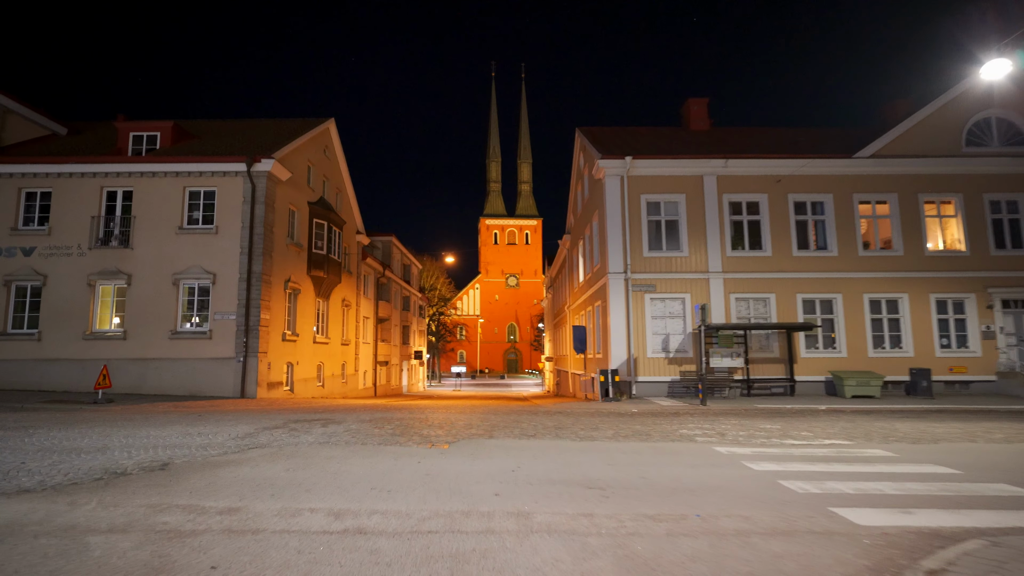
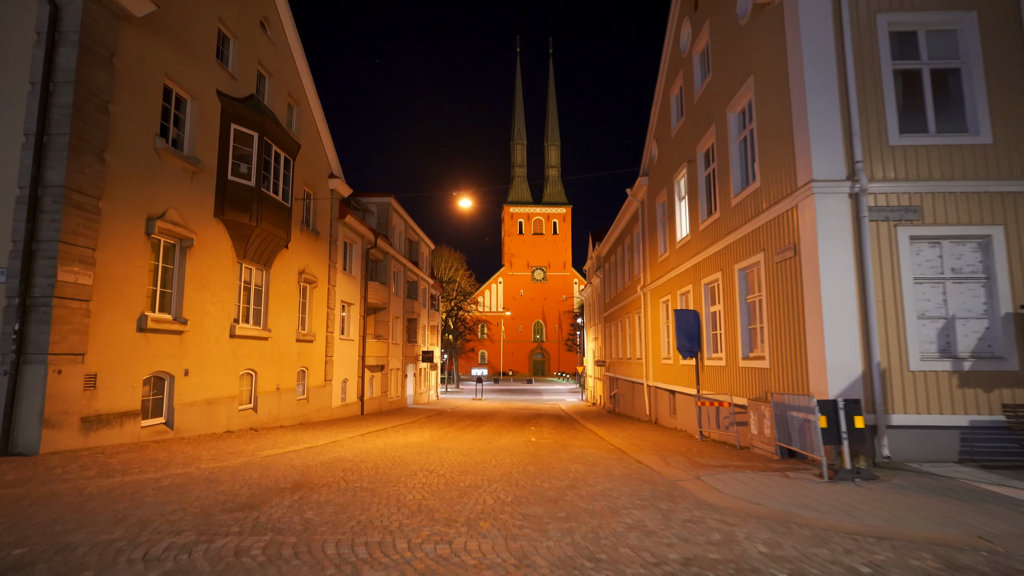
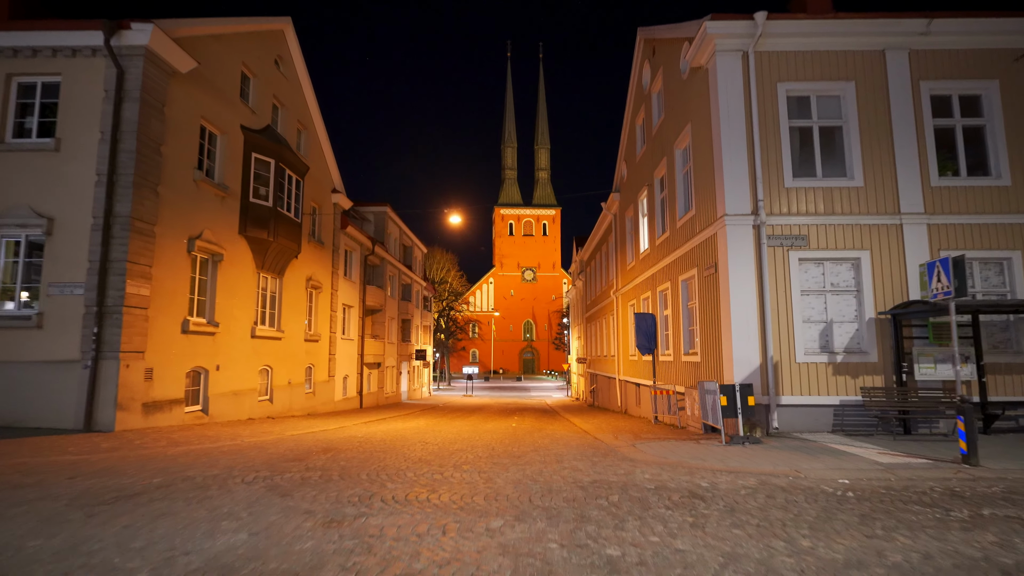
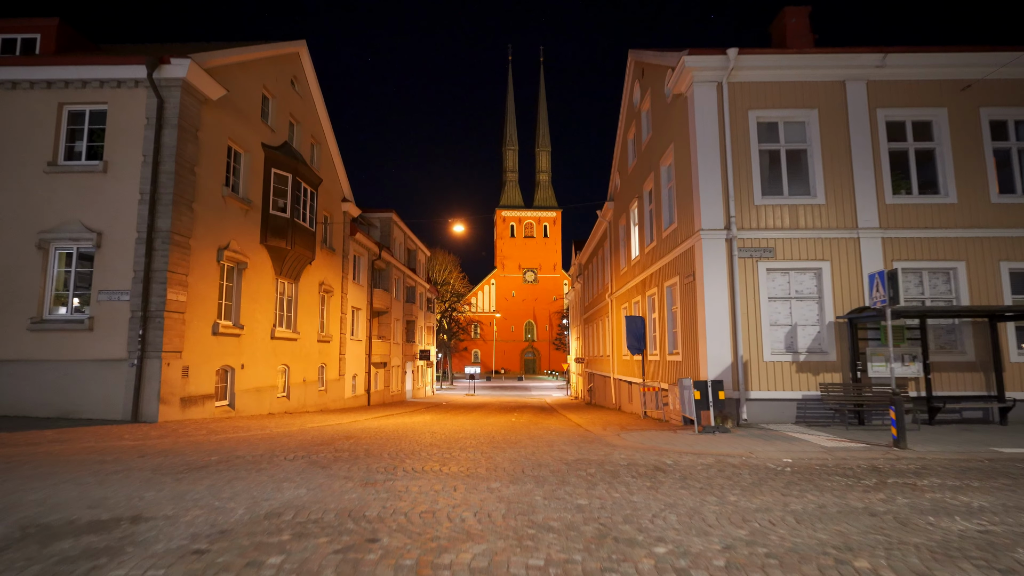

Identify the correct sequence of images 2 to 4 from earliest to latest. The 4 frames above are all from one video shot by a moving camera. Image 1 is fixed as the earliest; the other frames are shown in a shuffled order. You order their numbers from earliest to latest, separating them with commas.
4, 3, 2
